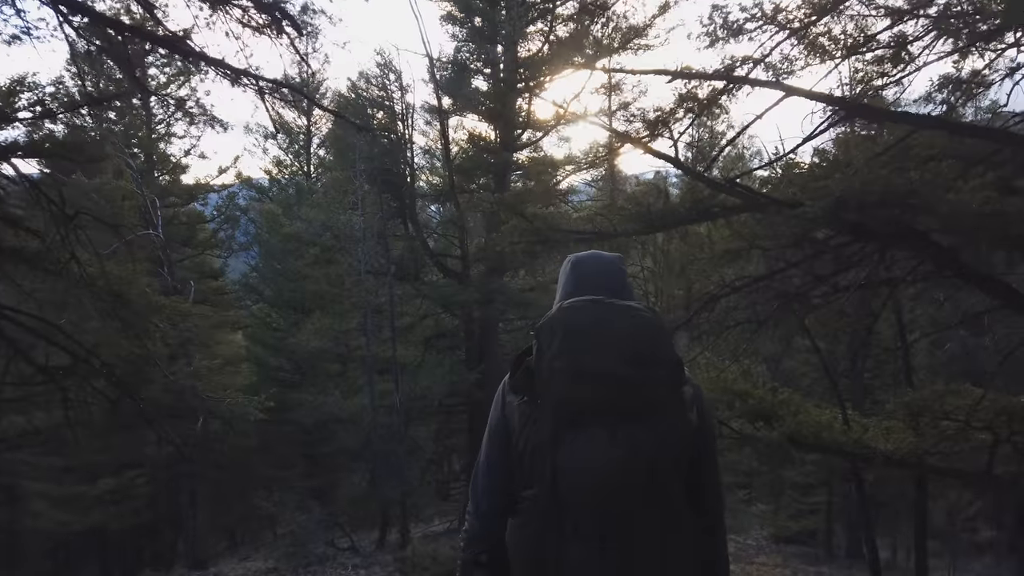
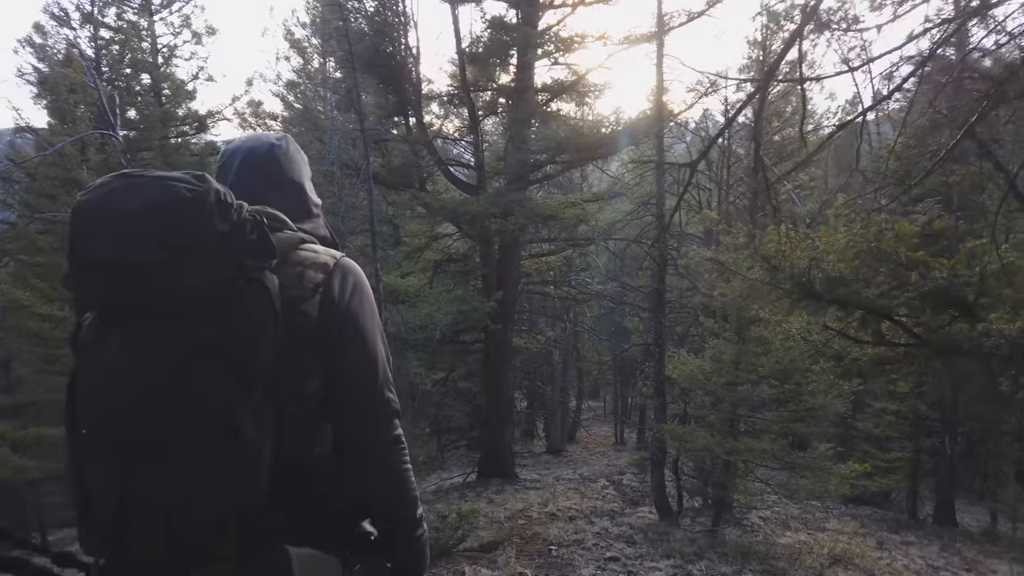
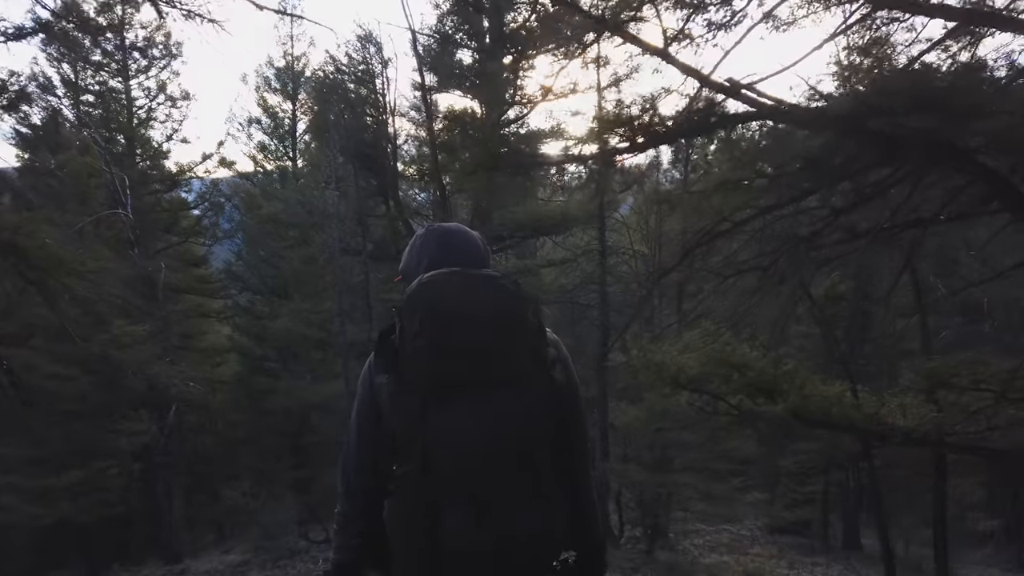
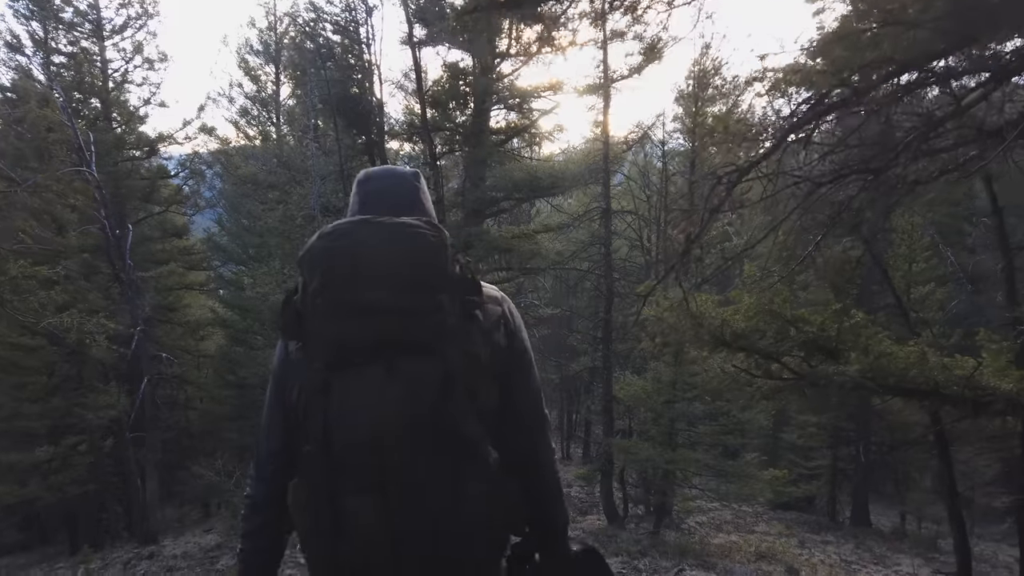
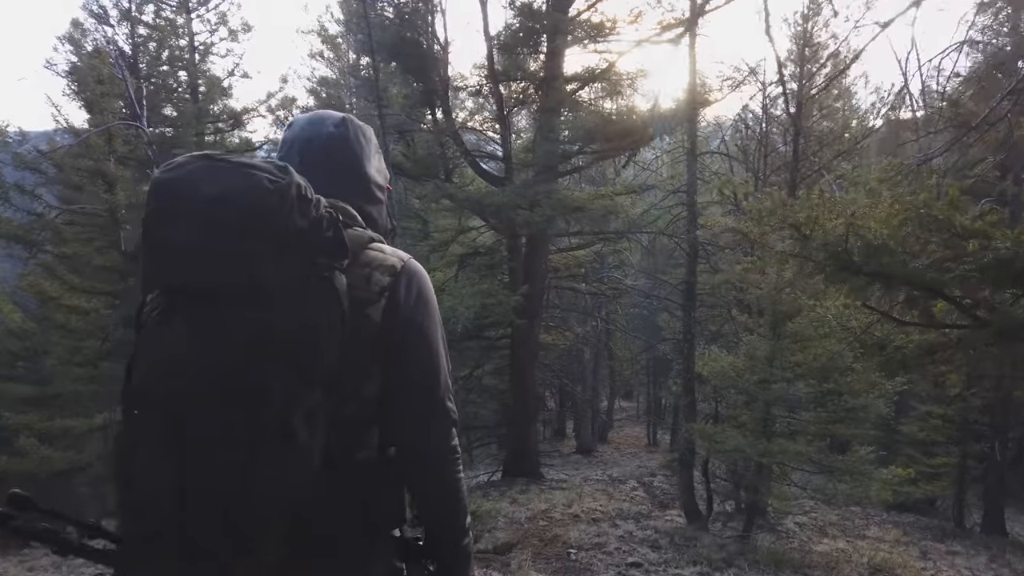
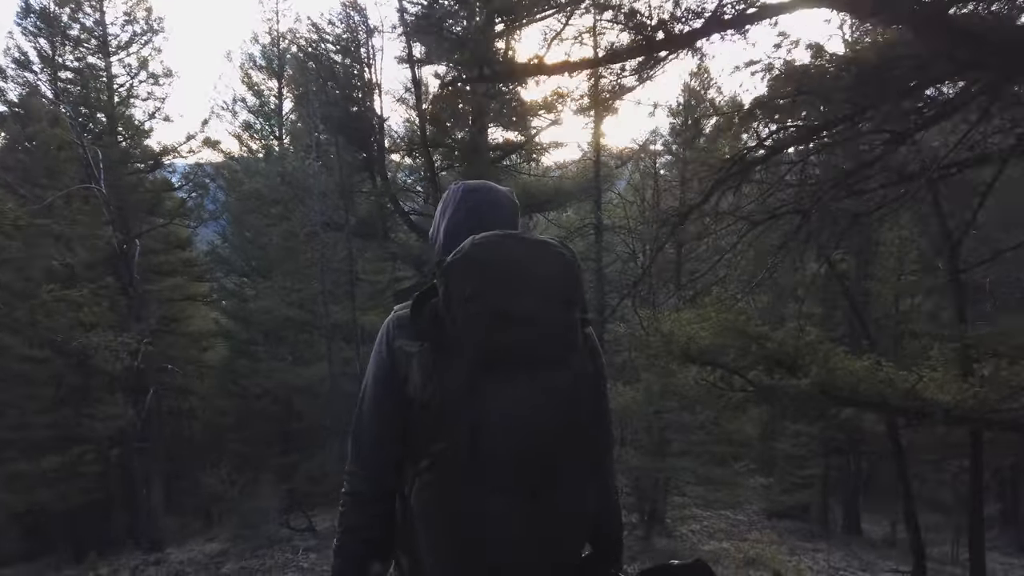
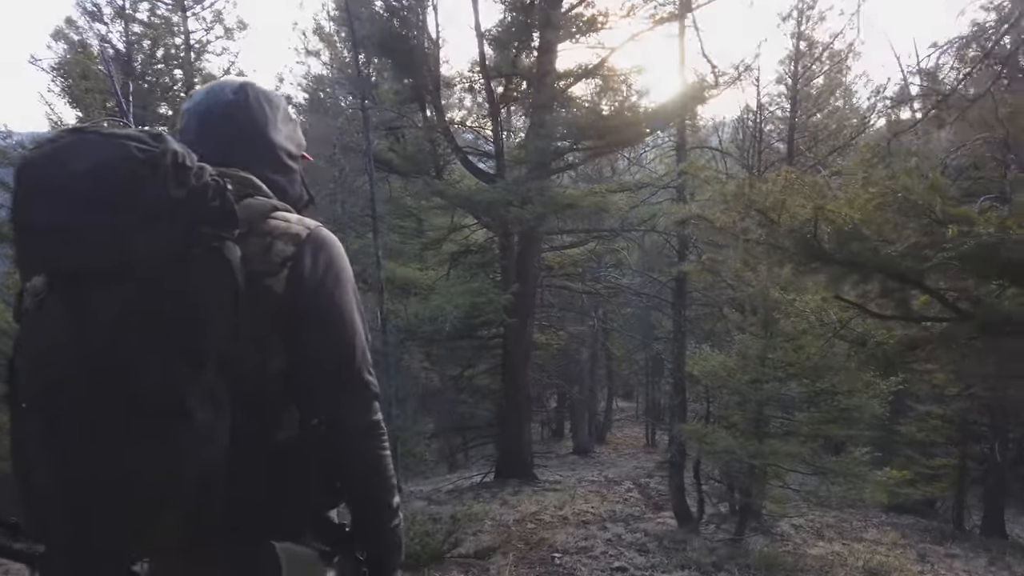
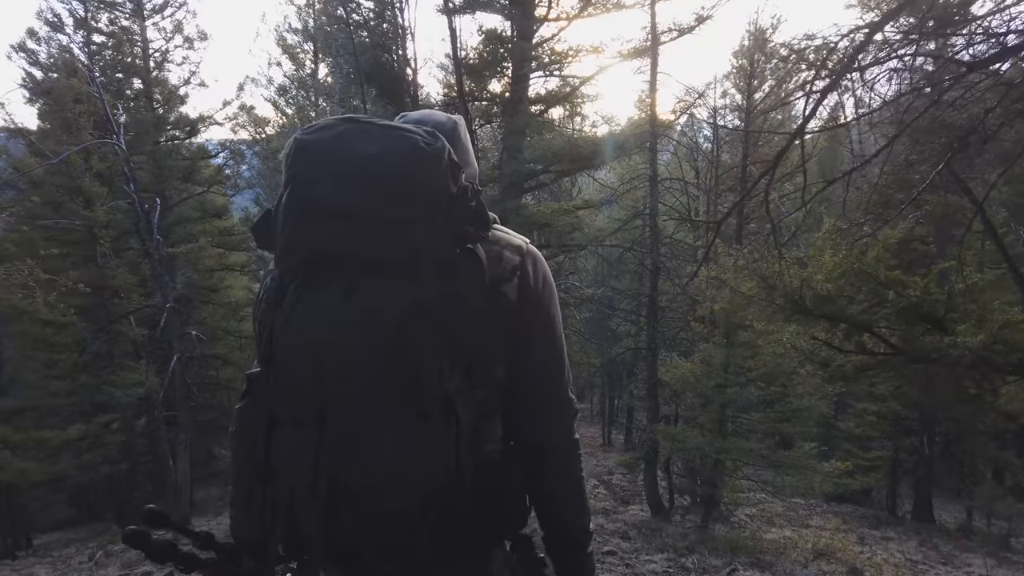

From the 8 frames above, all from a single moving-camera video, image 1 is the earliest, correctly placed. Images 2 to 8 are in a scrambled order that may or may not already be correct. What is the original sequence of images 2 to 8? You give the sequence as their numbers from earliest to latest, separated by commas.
3, 6, 4, 8, 2, 5, 7
